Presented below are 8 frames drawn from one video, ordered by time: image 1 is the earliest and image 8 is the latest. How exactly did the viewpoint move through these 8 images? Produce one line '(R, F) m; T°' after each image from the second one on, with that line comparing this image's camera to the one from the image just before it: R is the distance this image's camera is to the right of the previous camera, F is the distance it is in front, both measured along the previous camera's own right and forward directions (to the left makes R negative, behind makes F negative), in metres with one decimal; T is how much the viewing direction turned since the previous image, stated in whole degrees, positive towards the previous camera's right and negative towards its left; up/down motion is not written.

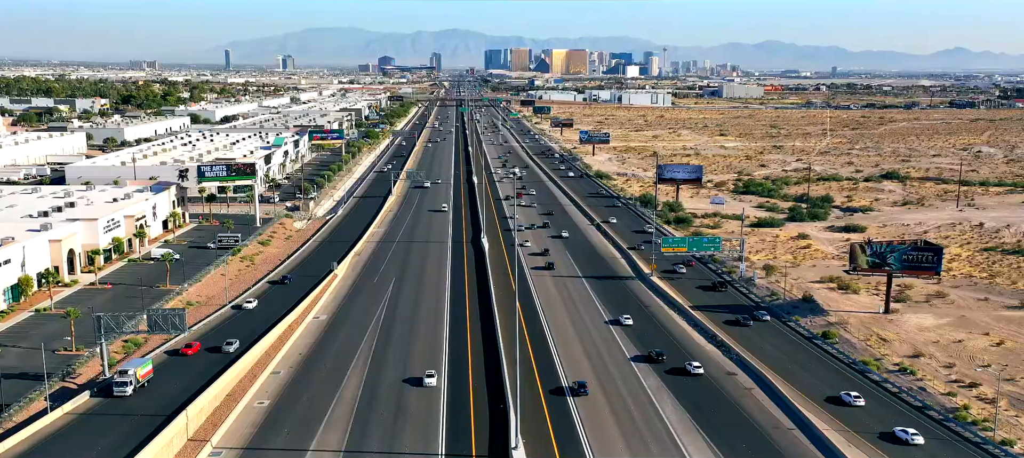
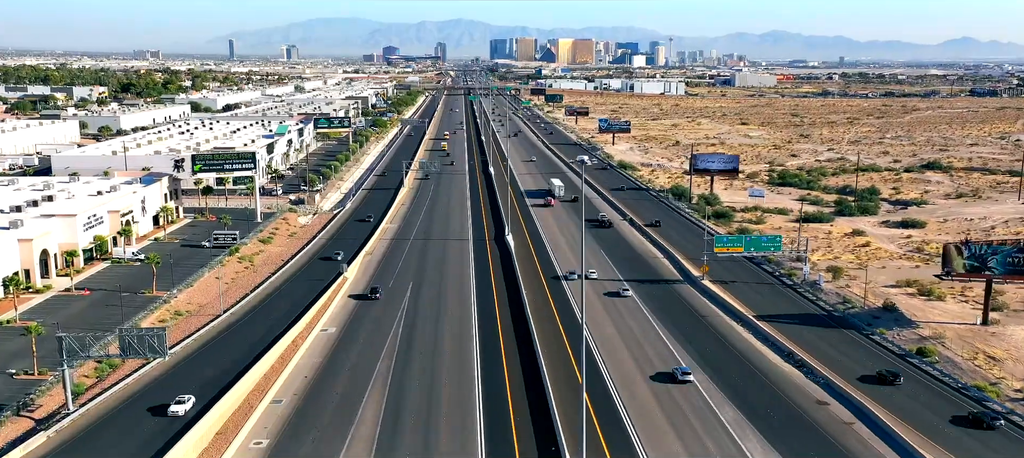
(-2.2, +12.3) m; 0°
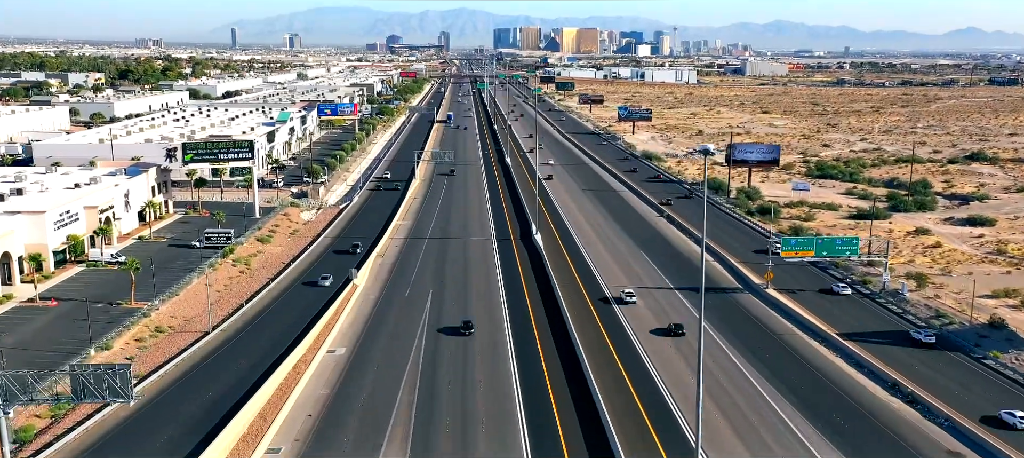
(-2.2, +12.3) m; 0°
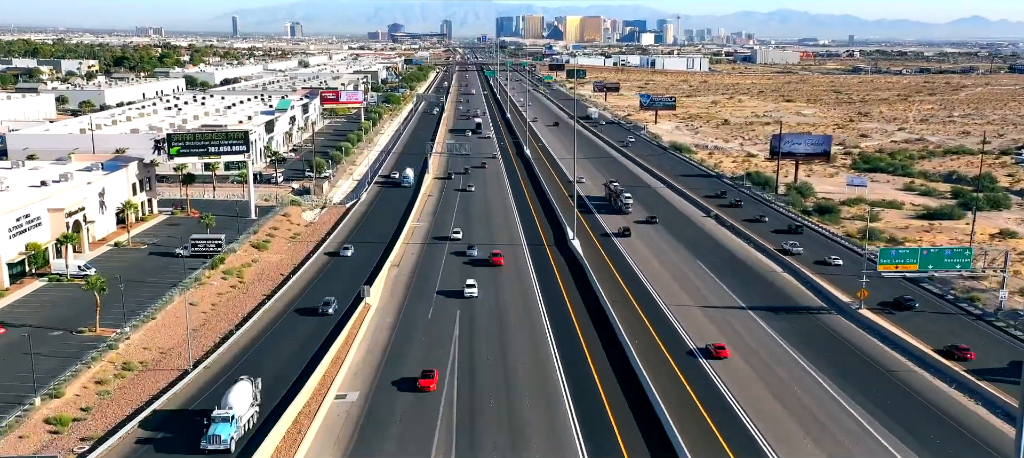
(-2.4, +13.3) m; 0°
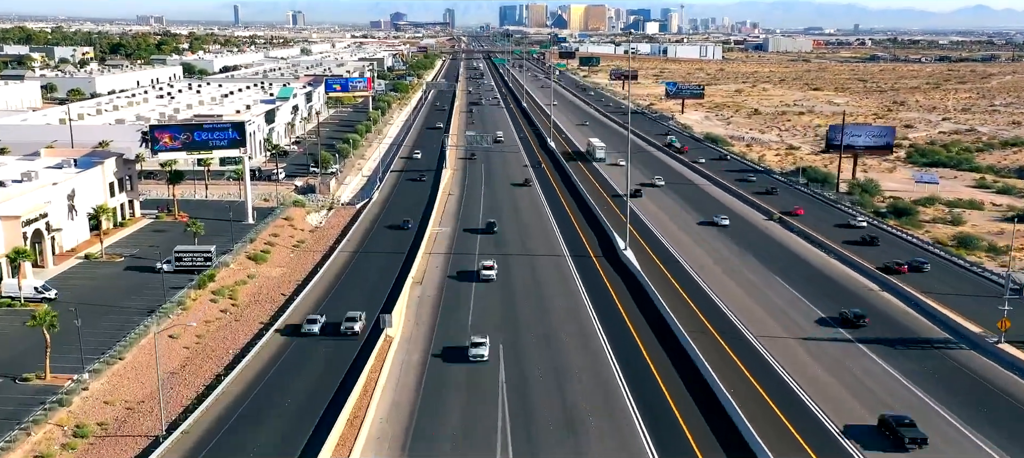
(-2.5, +13.1) m; 0°
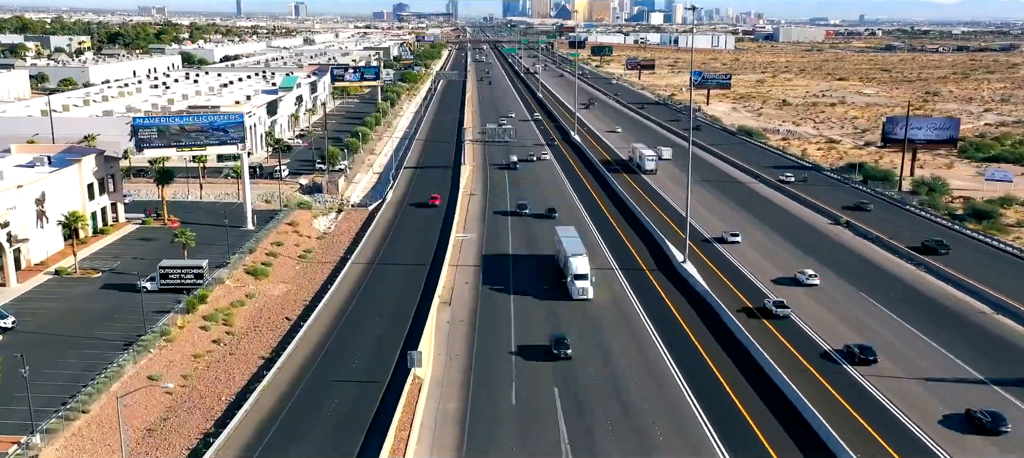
(-2.1, +10.4) m; 0°
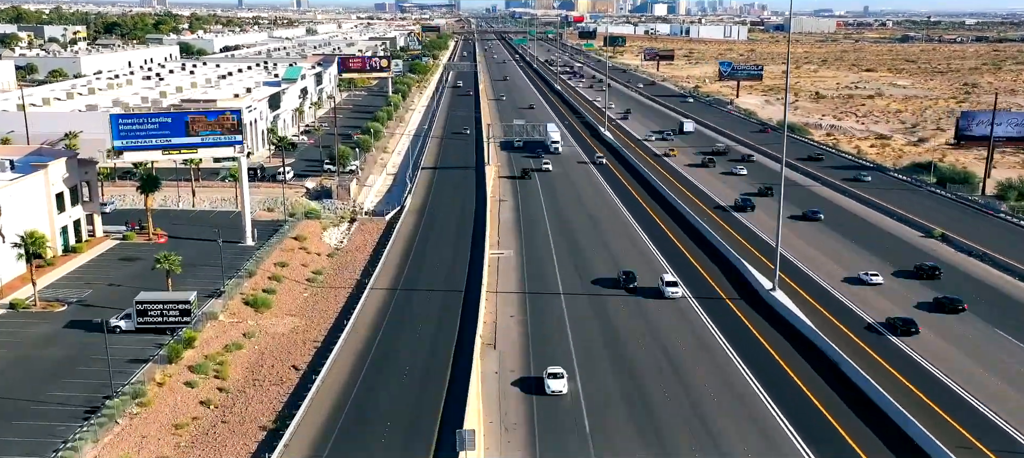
(-2.3, +11.1) m; 0°
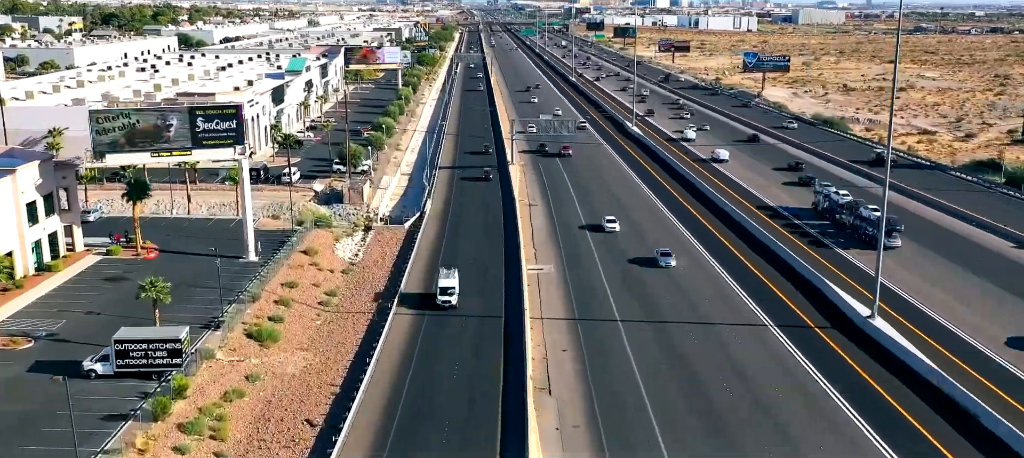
(-1.9, +8.3) m; 0°
